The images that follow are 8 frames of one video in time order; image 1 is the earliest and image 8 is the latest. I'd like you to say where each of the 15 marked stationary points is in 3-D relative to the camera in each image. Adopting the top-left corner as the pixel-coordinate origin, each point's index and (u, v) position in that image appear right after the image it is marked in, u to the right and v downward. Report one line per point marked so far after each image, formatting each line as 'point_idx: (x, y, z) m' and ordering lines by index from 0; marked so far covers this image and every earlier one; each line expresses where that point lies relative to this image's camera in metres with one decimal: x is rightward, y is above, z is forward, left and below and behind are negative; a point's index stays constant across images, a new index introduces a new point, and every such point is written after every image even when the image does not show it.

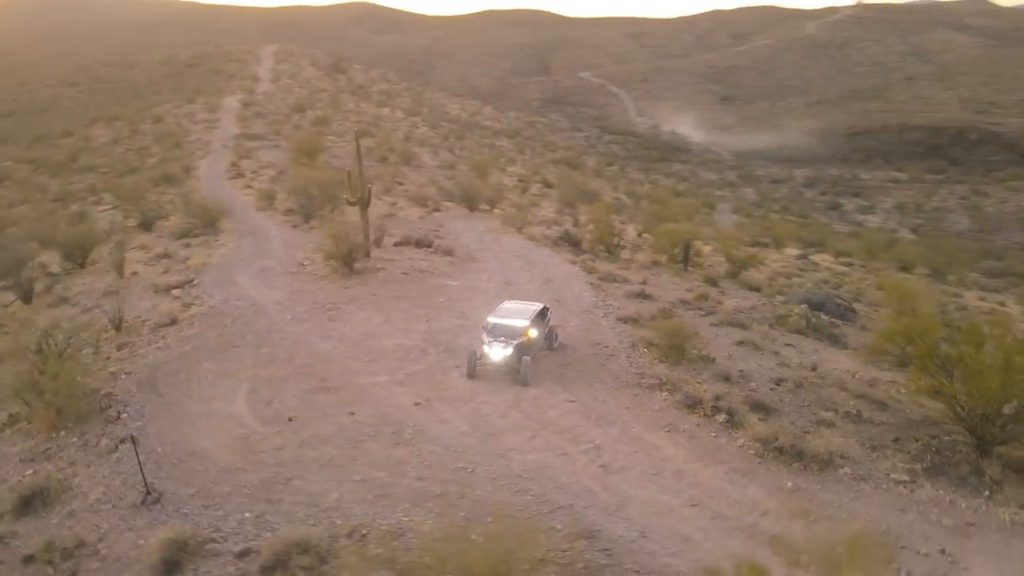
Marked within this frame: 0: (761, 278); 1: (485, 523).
0: (+5.6, +0.3, +17.3) m
1: (-0.2, -1.9, +6.0) m
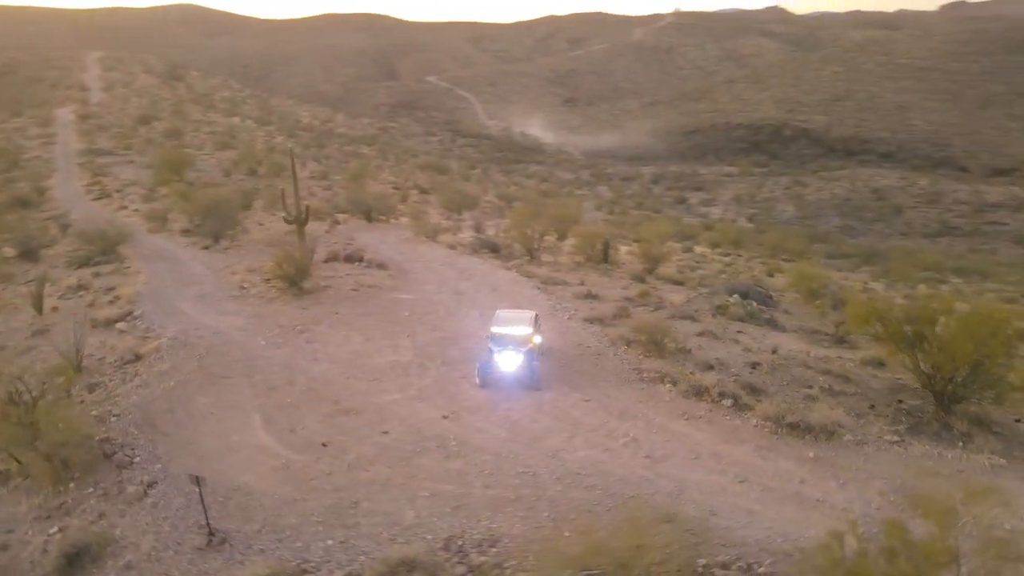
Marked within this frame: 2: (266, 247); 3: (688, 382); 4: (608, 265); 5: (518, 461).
0: (+3.9, +0.5, +18.6) m
1: (+0.6, -2.0, +6.4) m
2: (-6.2, +0.9, +18.3) m
3: (+2.3, -1.2, +9.1) m
4: (+2.4, +0.6, +18.6) m
5: (+0.1, -1.8, +7.4) m
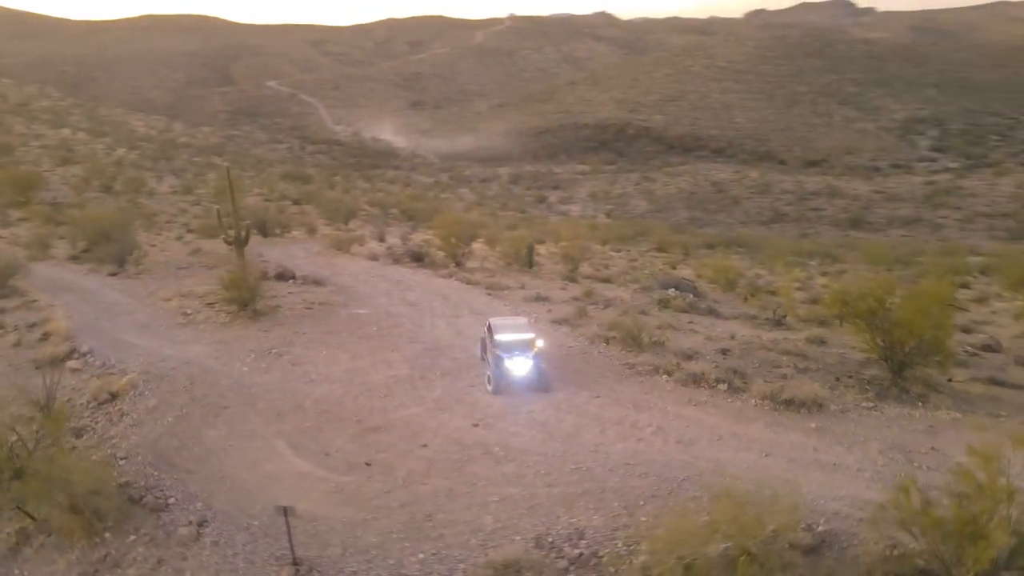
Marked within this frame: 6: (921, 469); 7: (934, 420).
0: (+2.0, +0.5, +19.6) m
1: (+1.3, -2.1, +7.0) m
2: (-7.9, +0.4, +17.3) m
3: (+2.4, -1.2, +9.9) m
4: (+0.5, +0.5, +19.3) m
5: (+0.6, -1.8, +7.8) m
6: (+4.3, -1.9, +7.7) m
7: (+5.1, -1.6, +8.8) m
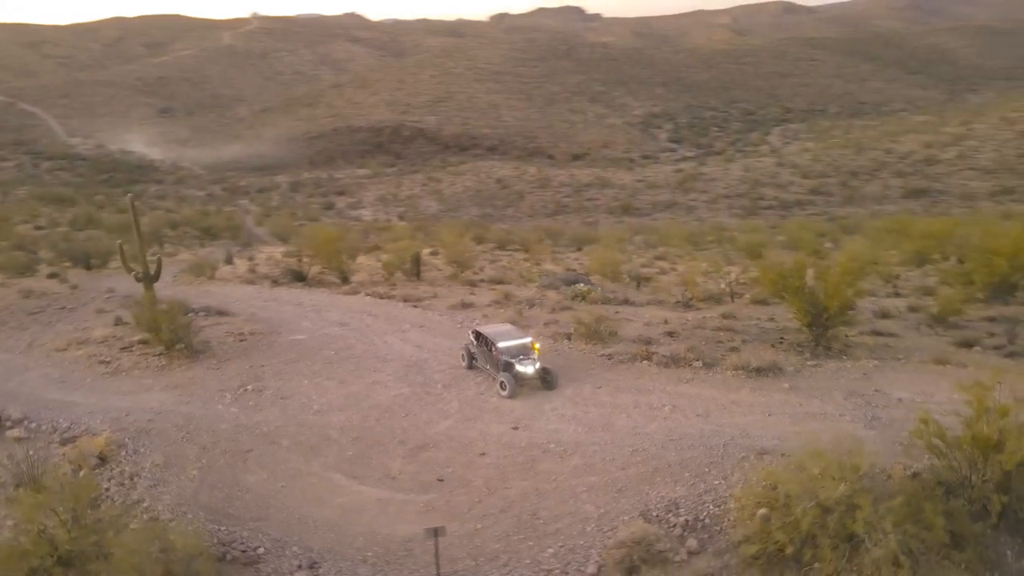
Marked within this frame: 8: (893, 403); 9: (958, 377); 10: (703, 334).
0: (-1.1, +0.4, +20.3) m
1: (+2.2, -2.0, +8.1) m
2: (-9.8, -0.6, +15.2) m
3: (+2.3, -1.0, +11.2) m
4: (-2.4, +0.3, +19.6) m
5: (+1.3, -1.8, +8.7) m
6: (+4.8, -1.6, +9.6) m
7: (+5.2, -1.2, +10.9) m
8: (+5.0, -1.5, +9.7) m
9: (+6.3, -1.3, +10.5) m
10: (+3.3, -0.8, +12.4) m
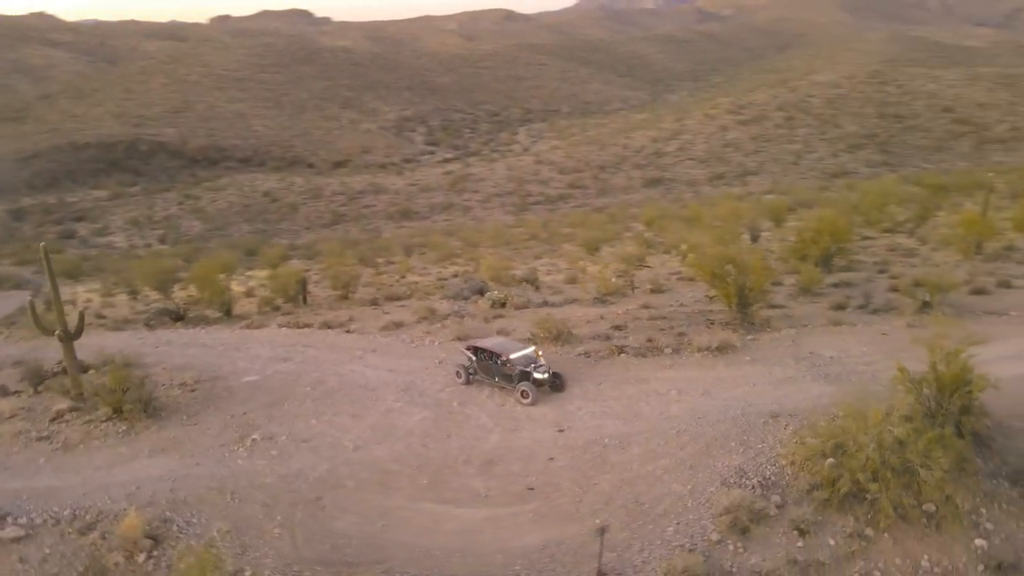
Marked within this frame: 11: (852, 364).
0: (-4.2, -0.1, +19.9) m
1: (+3.0, -1.9, +9.4) m
2: (-10.7, -1.9, +12.4) m
3: (+2.1, -1.0, +12.4) m
4: (-5.2, -0.4, +18.8) m
5: (+2.0, -1.9, +9.7) m
6: (+5.0, -1.2, +11.7) m
7: (+4.9, -0.8, +13.0) m
8: (+5.1, -1.2, +11.9) m
9: (+6.1, -0.8, +13.0) m
10: (+2.5, -0.7, +13.9) m
11: (+5.4, -1.2, +11.7) m
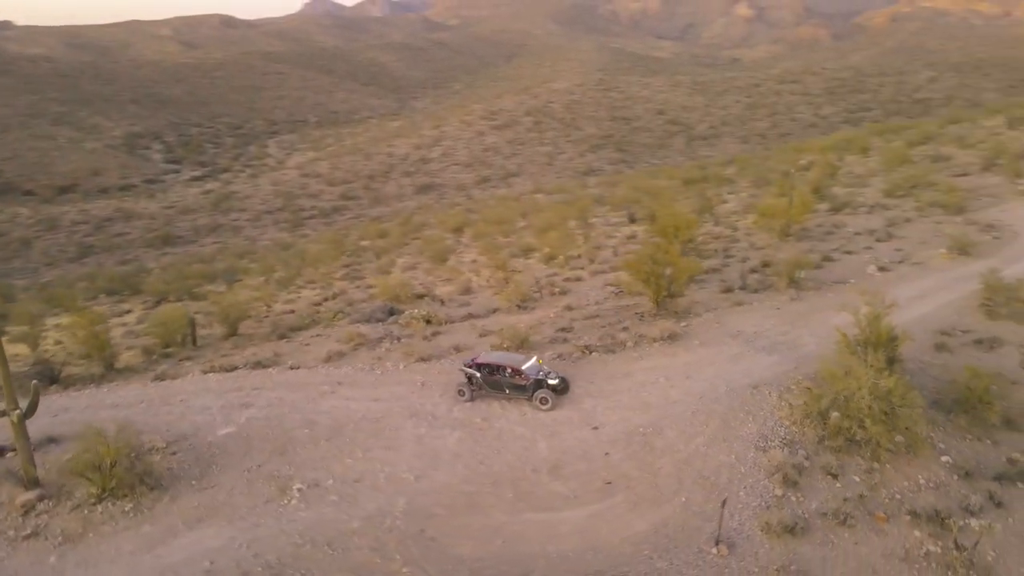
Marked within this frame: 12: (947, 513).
0: (-6.8, -1.0, +18.7) m
1: (+3.6, -1.8, +11.0) m
2: (-10.3, -3.2, +9.4) m
3: (+1.6, -1.1, +13.5) m
4: (-7.3, -1.3, +17.3) m
5: (+2.5, -1.9, +10.9) m
6: (+4.6, -1.0, +13.8) m
7: (+4.1, -0.6, +15.0) m
8: (+4.7, -0.9, +14.0) m
9: (+5.2, -0.5, +15.4) m
10: (+1.5, -0.8, +15.1) m
11: (+5.0, -0.9, +13.9) m
12: (+5.5, -2.8, +9.2) m
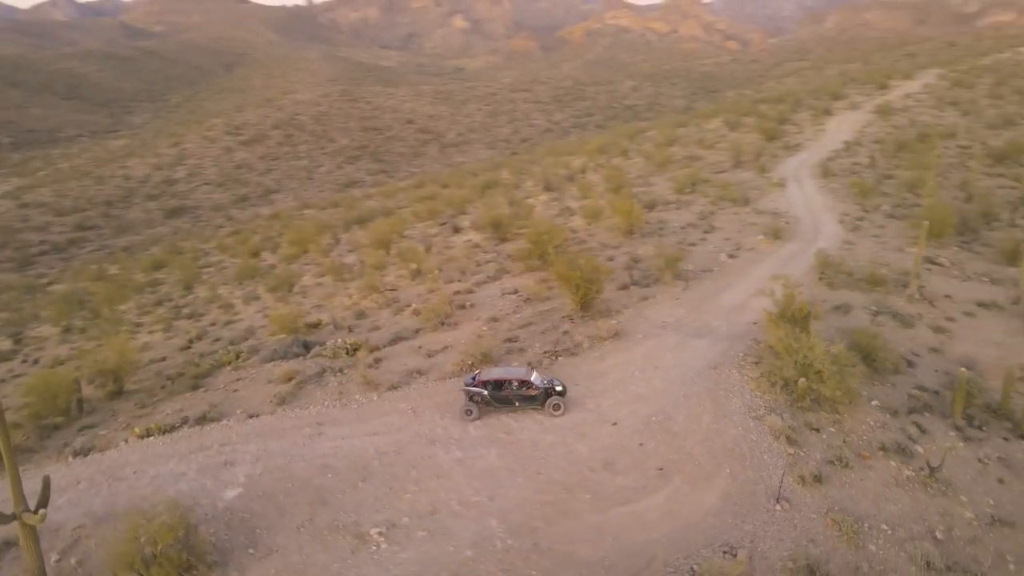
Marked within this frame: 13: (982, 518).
0: (-8.6, -2.1, +16.5) m
1: (+3.6, -1.7, +12.6) m
2: (-8.8, -4.4, +6.7) m
3: (+0.9, -1.2, +14.4) m
4: (-8.7, -2.4, +15.1) m
5: (+2.6, -1.8, +12.2) m
6: (+3.6, -0.9, +15.6) m
7: (+2.7, -0.6, +16.6) m
8: (+3.6, -0.8, +15.8) m
9: (+3.6, -0.4, +17.3) m
10: (+0.3, -1.0, +15.8) m
11: (+4.0, -0.8, +15.8) m
12: (+6.2, -2.5, +11.6) m
13: (+6.5, -3.2, +10.1) m
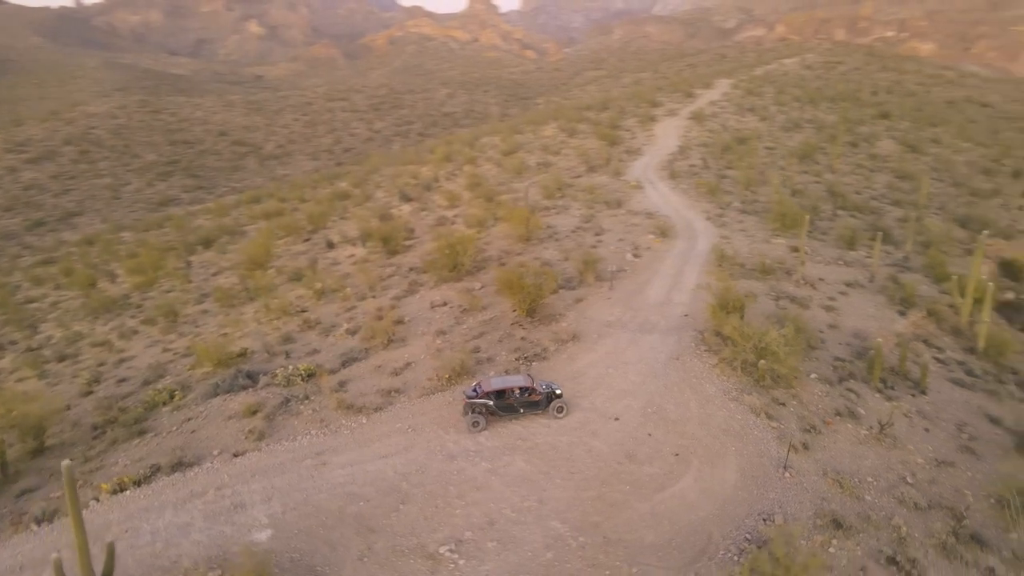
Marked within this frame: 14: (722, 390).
0: (-9.4, -3.0, +14.7) m
1: (+3.4, -1.6, +13.8) m
2: (-7.0, -5.1, +5.1) m
3: (+0.3, -1.4, +14.9) m
4: (-9.1, -3.3, +13.3) m
5: (+2.5, -1.8, +13.2) m
6: (+2.7, -0.8, +16.7) m
7: (+1.5, -0.7, +17.5) m
8: (+2.6, -0.8, +16.9) m
9: (+2.2, -0.4, +18.4) m
10: (-0.6, -1.2, +16.2) m
11: (+2.9, -0.8, +17.0) m
12: (+6.2, -2.2, +13.4) m
13: (+6.9, -2.9, +12.0) m
14: (+3.7, -1.9, +13.2) m
